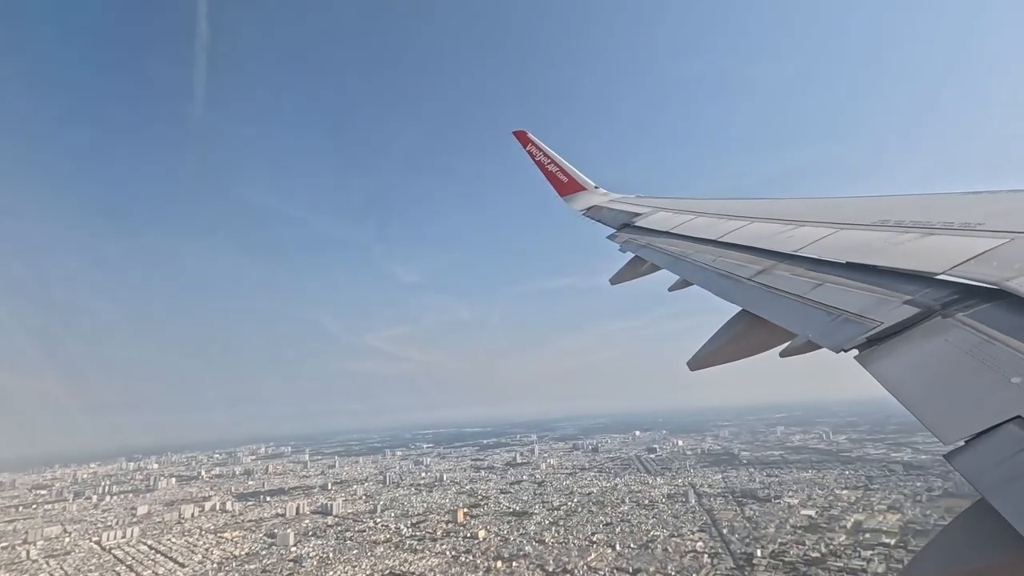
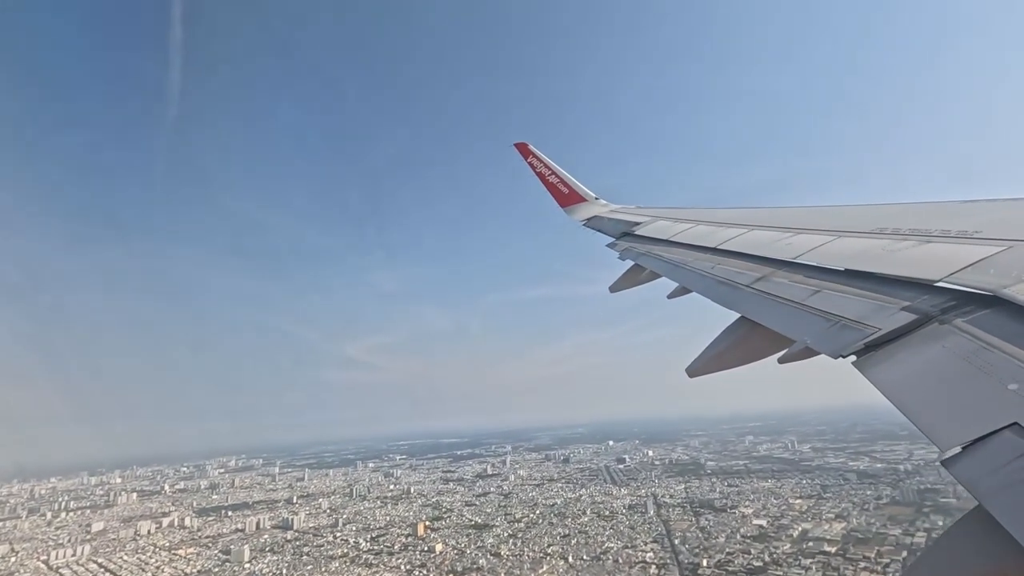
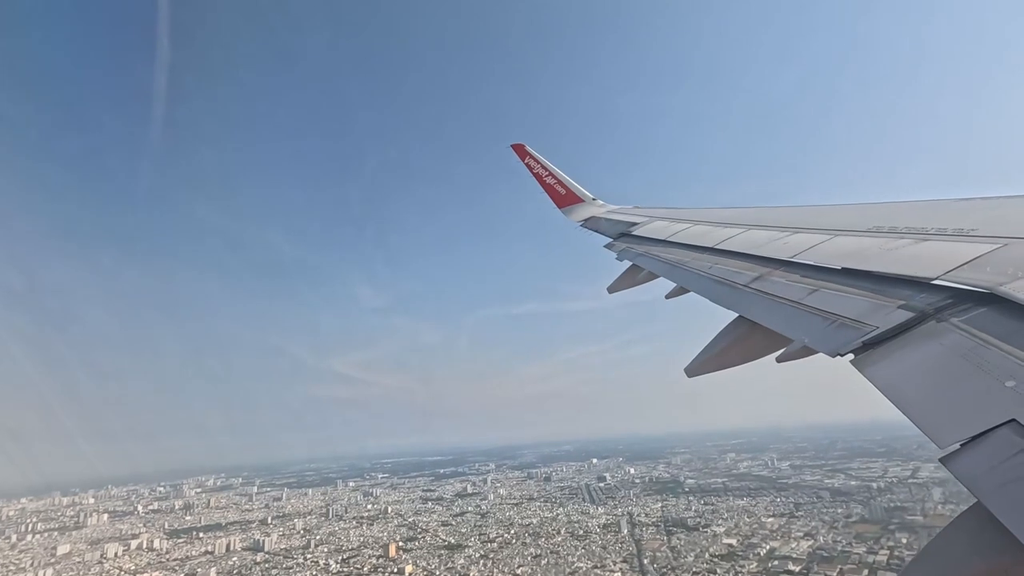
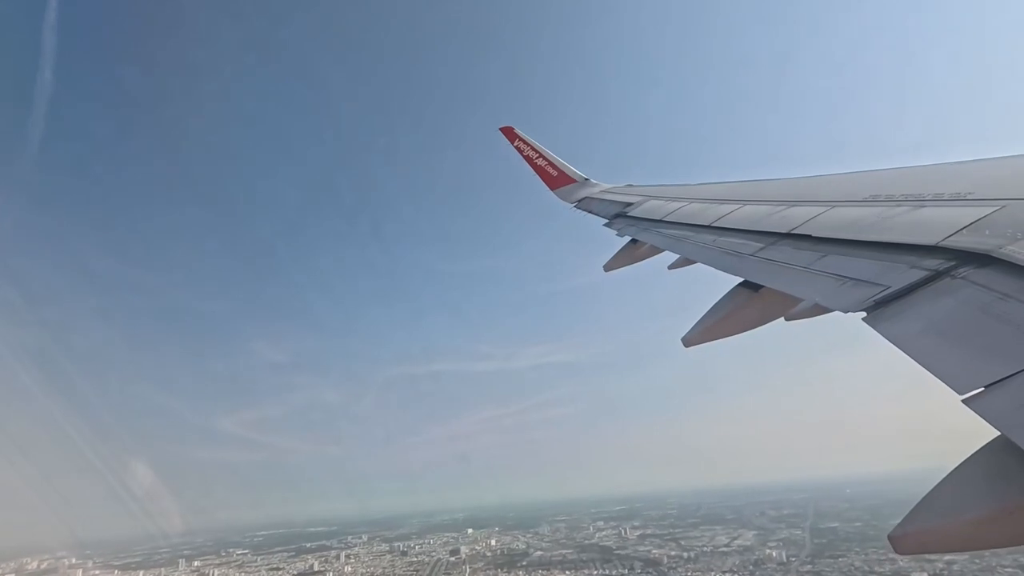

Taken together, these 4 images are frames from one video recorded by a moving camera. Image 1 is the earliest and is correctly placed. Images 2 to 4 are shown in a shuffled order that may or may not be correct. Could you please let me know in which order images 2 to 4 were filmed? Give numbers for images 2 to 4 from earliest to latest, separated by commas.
2, 3, 4
